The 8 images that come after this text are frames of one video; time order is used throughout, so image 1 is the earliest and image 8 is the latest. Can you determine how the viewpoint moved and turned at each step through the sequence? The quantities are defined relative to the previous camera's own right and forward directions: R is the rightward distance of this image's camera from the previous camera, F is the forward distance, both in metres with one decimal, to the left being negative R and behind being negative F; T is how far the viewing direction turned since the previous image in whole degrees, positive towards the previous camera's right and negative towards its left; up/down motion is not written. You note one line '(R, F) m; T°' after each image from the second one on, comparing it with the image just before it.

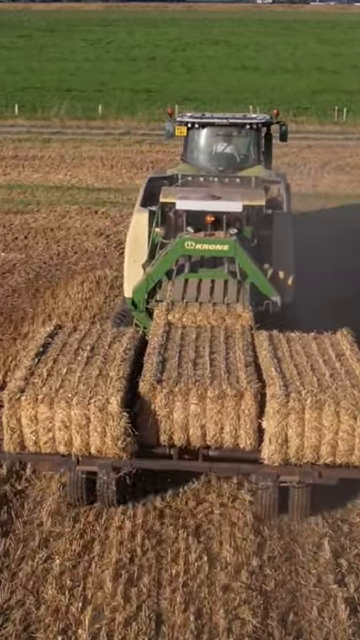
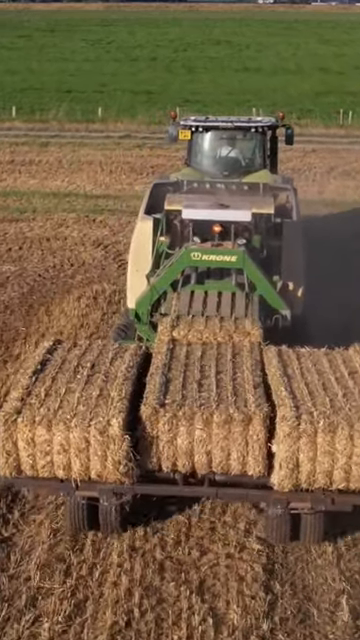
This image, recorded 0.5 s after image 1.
(0.0, +0.6) m; 0°
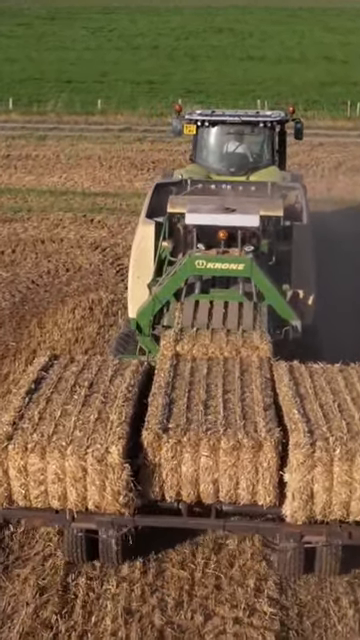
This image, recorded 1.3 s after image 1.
(0.0, +0.7) m; 0°
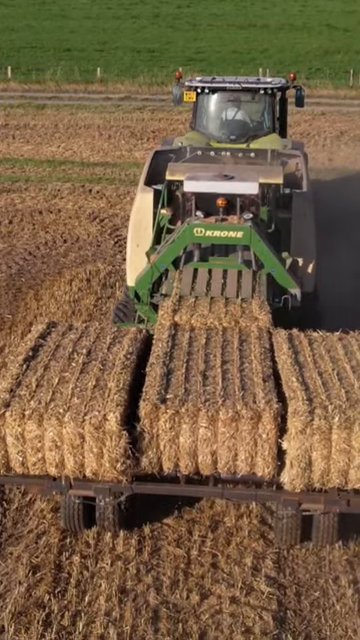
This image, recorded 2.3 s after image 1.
(0.0, +0.1) m; 0°
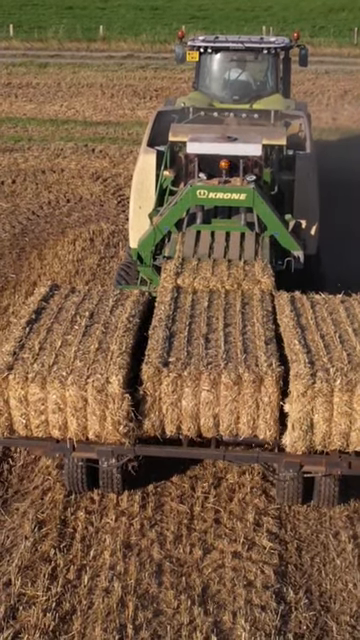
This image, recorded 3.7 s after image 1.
(0.0, -0.1) m; 0°
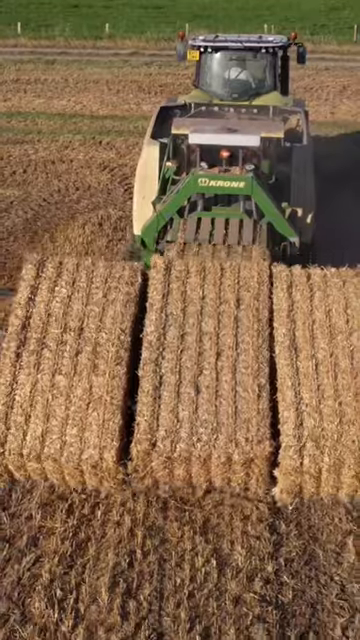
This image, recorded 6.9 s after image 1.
(0.0, -0.6) m; 0°
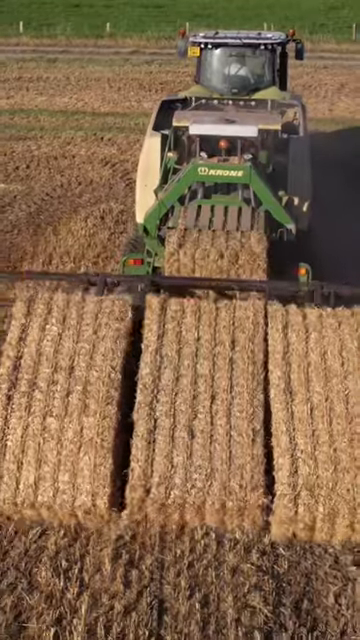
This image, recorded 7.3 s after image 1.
(0.0, -0.2) m; 0°
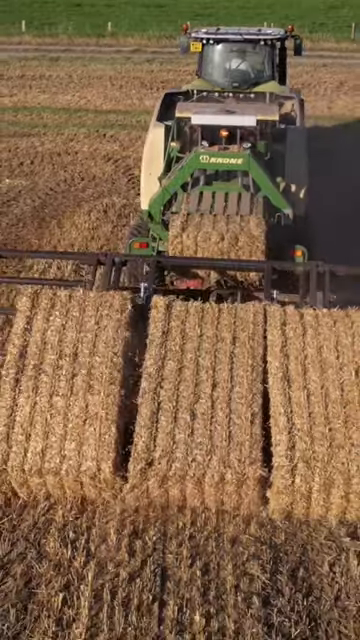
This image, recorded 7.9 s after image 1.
(0.0, -0.2) m; 0°
